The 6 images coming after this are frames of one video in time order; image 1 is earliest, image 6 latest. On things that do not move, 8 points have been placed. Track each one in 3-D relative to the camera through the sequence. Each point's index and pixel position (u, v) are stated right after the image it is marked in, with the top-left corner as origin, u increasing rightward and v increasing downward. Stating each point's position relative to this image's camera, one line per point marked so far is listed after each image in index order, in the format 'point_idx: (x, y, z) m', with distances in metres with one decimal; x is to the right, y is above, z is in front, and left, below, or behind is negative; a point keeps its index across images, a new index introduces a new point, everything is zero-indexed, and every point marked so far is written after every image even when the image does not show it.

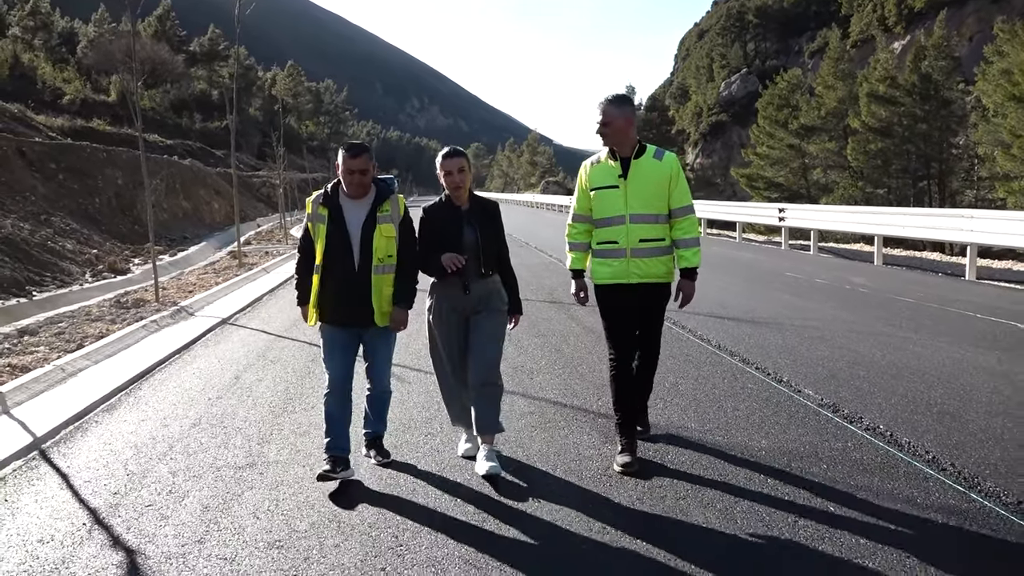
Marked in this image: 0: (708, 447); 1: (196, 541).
0: (+1.1, -0.9, +4.9) m
1: (-1.5, -1.2, +3.9) m
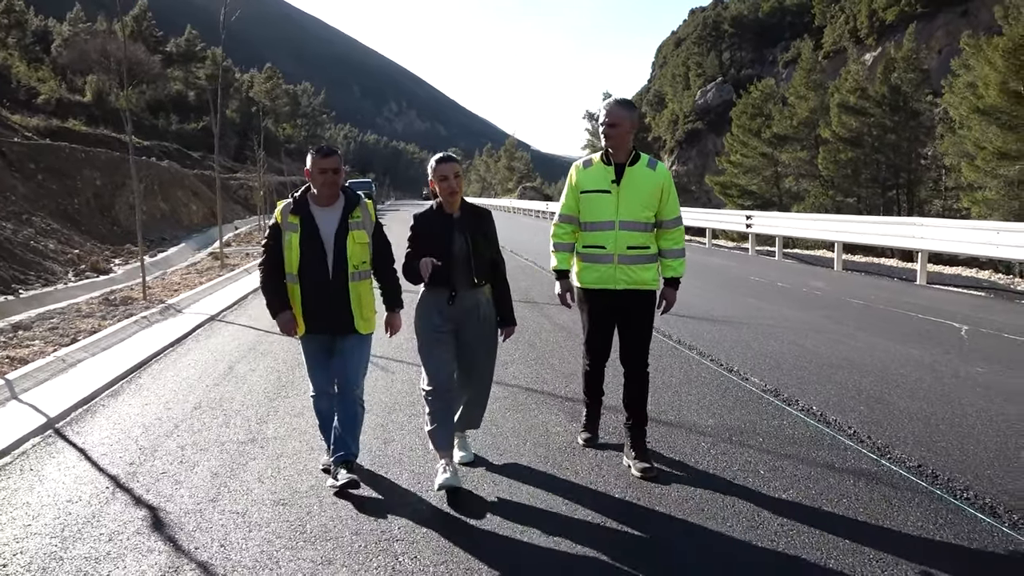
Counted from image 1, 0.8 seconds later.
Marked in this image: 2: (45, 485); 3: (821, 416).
0: (+1.0, -0.9, +5.5) m
1: (-1.6, -1.1, +4.5) m
2: (-2.7, -1.1, +4.9) m
3: (+2.0, -0.8, +5.5) m
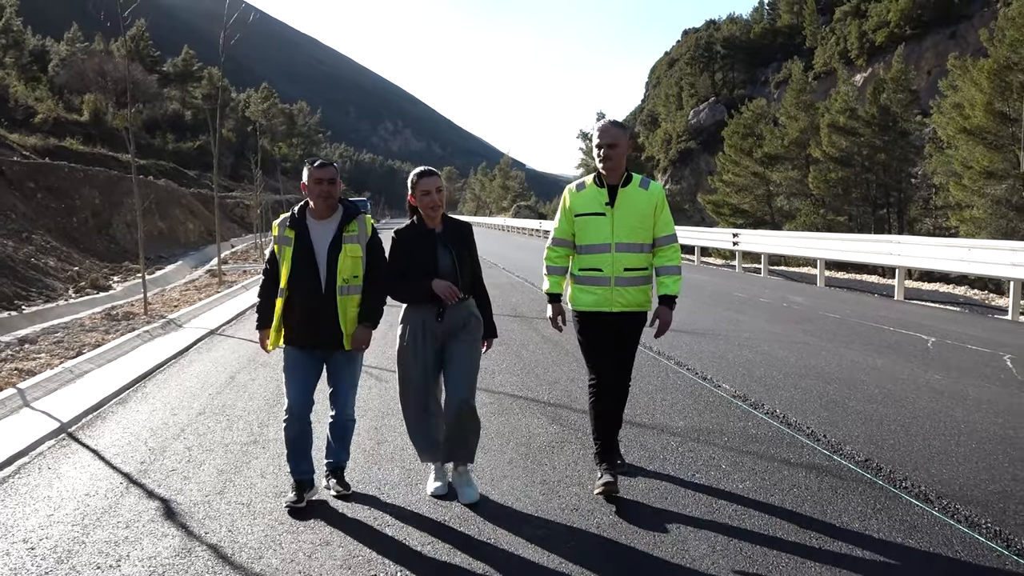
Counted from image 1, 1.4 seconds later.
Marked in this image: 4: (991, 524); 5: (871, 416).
0: (+0.9, -1.0, +5.9) m
1: (-1.7, -1.2, +4.9) m
2: (-2.8, -1.2, +5.3) m
3: (+1.9, -0.9, +5.9) m
4: (+2.2, -1.1, +3.9) m
5: (+2.5, -0.9, +5.9) m
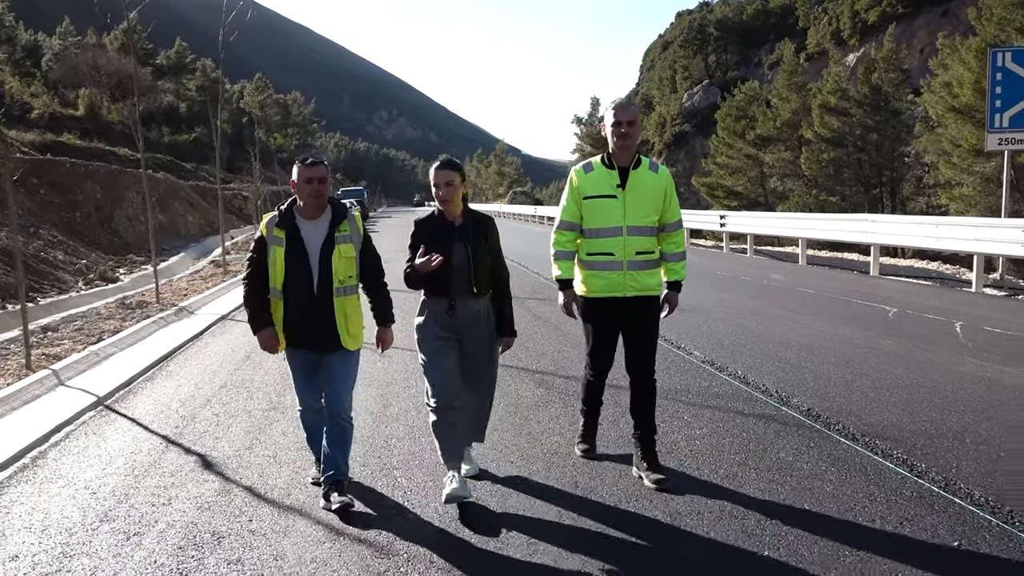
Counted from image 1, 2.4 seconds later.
0: (+0.8, -0.8, +6.7) m
1: (-1.8, -1.1, +5.6) m
2: (-2.9, -1.1, +6.1) m
3: (+1.8, -0.7, +6.7) m
4: (+2.1, -0.9, +4.7) m
5: (+2.4, -0.7, +6.7) m
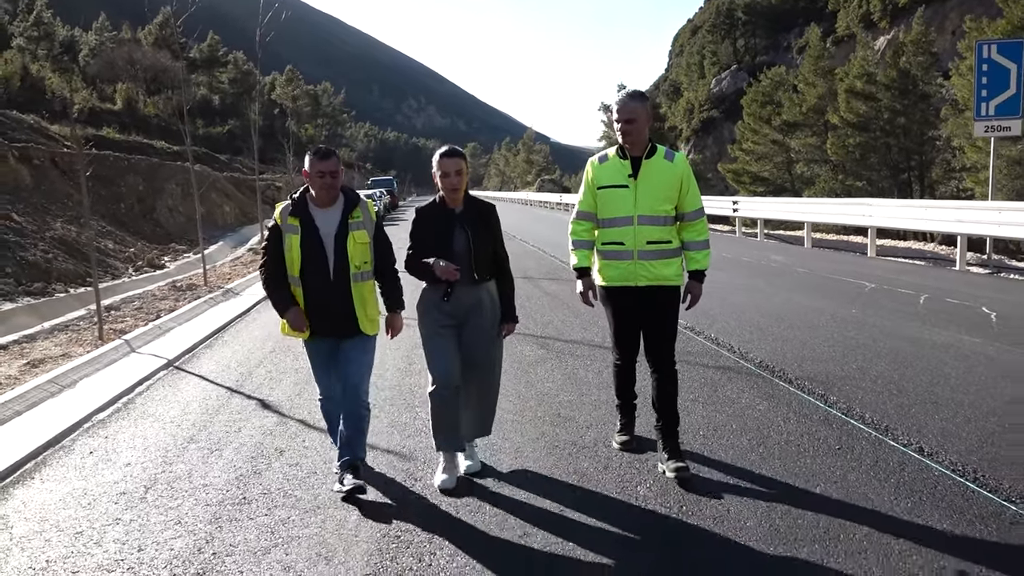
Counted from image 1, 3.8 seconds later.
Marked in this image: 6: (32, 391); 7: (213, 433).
0: (+0.8, -0.6, +7.8) m
1: (-1.7, -0.9, +6.9) m
2: (-2.8, -0.9, +7.3) m
3: (+1.9, -0.5, +7.8) m
4: (+2.1, -0.7, +5.8) m
5: (+2.5, -0.4, +7.7) m
6: (-4.2, -0.9, +7.4) m
7: (-2.1, -1.0, +5.9) m
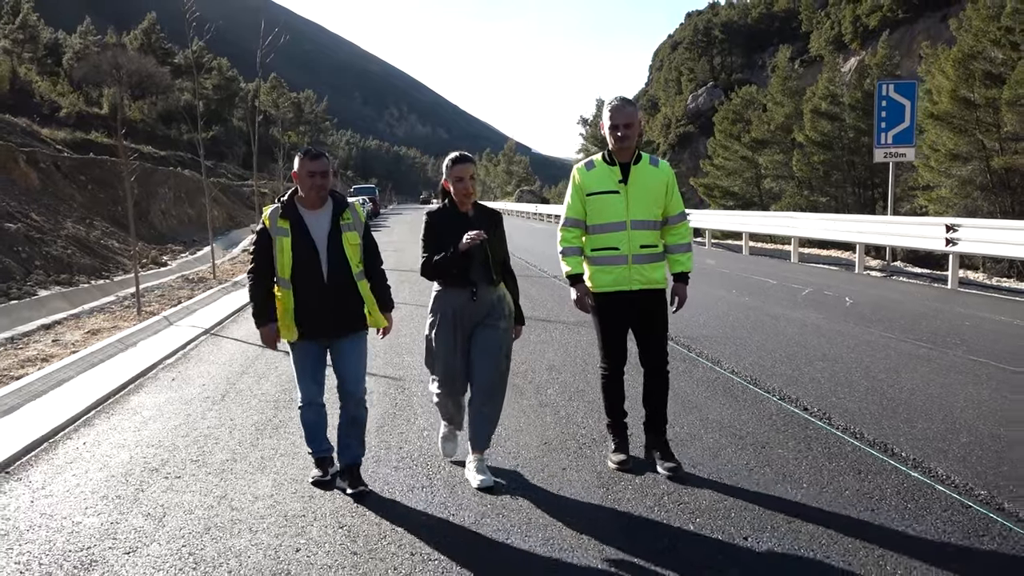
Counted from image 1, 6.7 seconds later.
0: (+0.4, -0.4, +10.2) m
1: (-2.2, -0.7, +9.2) m
2: (-3.3, -0.7, +9.7) m
3: (+1.4, -0.3, +10.2) m
4: (+1.7, -0.5, +8.2) m
5: (+2.0, -0.3, +10.2) m
6: (-4.6, -0.7, +9.7) m
7: (-2.5, -0.8, +8.3) m
